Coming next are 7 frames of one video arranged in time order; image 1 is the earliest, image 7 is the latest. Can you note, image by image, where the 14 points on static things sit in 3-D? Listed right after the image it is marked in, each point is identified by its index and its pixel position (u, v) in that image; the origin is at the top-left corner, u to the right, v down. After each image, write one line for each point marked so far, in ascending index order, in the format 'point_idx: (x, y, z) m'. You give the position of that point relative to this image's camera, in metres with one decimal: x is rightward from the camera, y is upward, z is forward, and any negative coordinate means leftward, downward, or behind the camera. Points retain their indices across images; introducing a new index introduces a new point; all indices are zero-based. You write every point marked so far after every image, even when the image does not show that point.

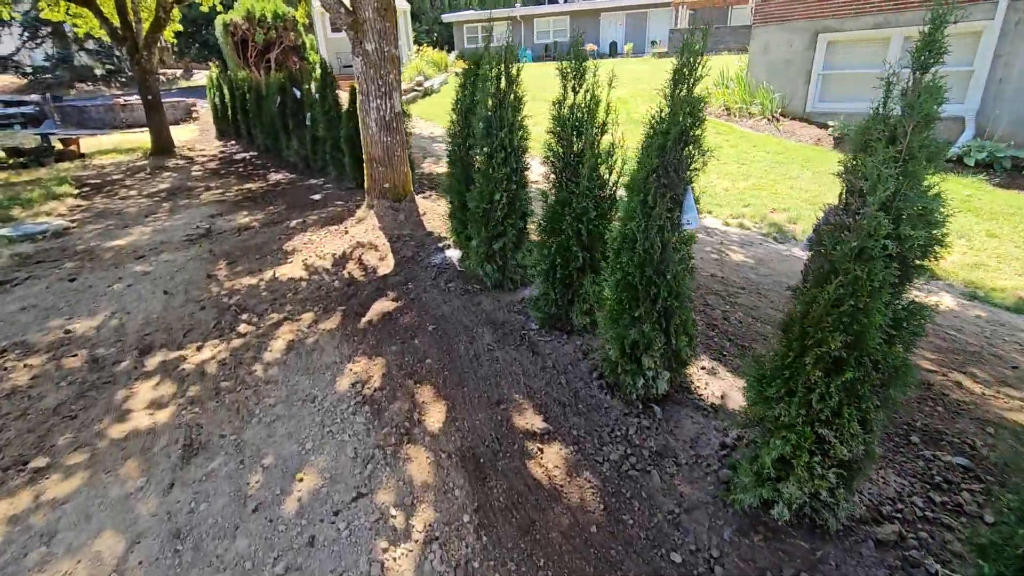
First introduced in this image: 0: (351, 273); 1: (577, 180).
0: (-1.3, +0.1, +4.3) m
1: (+0.4, +0.6, +2.9) m
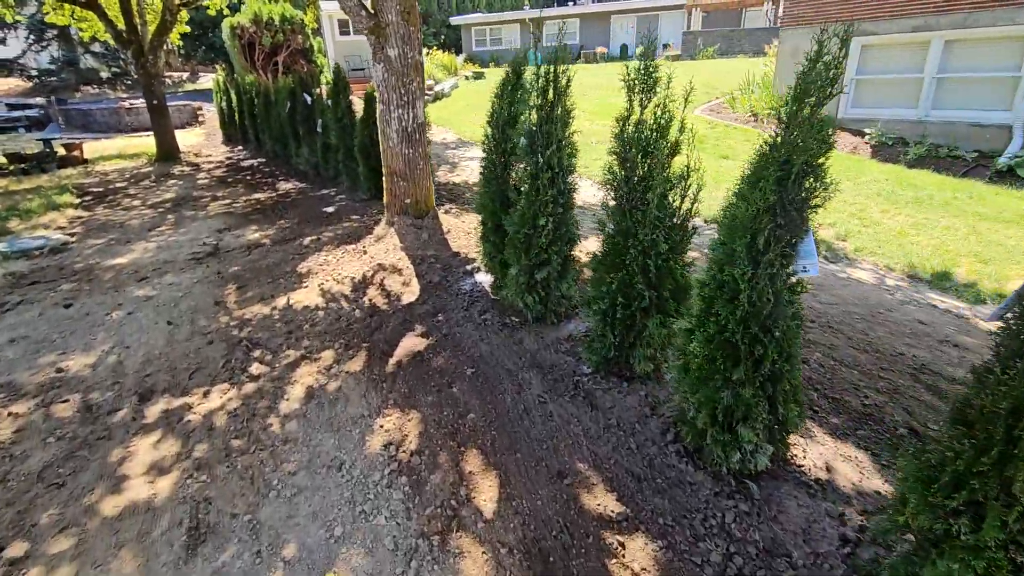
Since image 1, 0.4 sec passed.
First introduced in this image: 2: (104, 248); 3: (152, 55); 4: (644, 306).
0: (-1.1, -0.1, +3.9) m
1: (+0.7, +0.4, +2.5) m
2: (-4.6, +0.5, +5.8) m
3: (-8.0, +5.2, +11.4) m
4: (+0.7, -0.1, +2.6) m
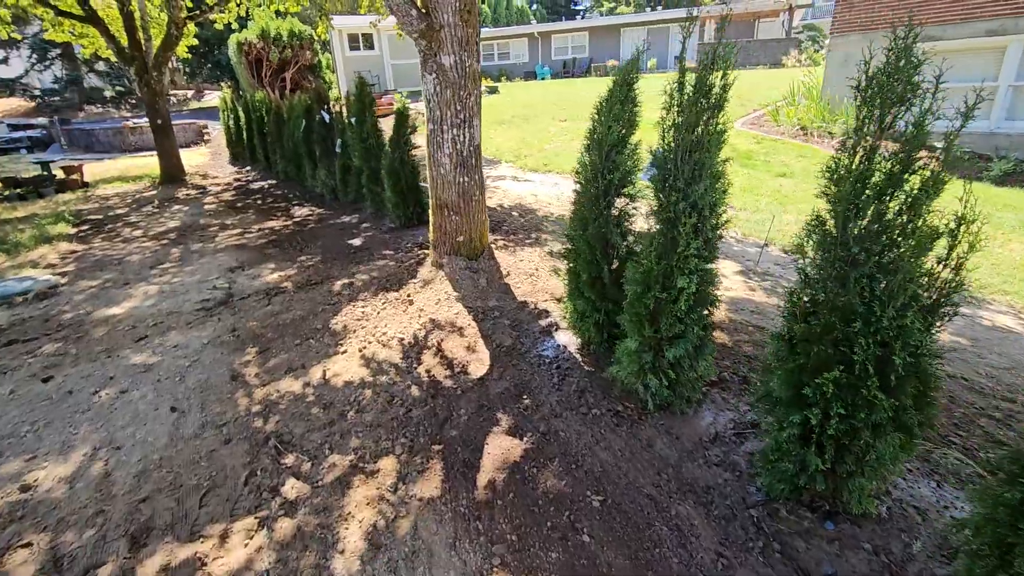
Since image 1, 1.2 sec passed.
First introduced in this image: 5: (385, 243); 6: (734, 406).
0: (-0.5, -0.5, +3.1) m
1: (+1.2, 0.0, +1.7) m
2: (-4.0, 0.0, +5.0) m
3: (-7.4, +4.5, +10.7) m
4: (+1.2, -0.5, +1.8) m
5: (-1.4, +0.5, +5.6) m
6: (+1.1, -0.6, +2.6) m
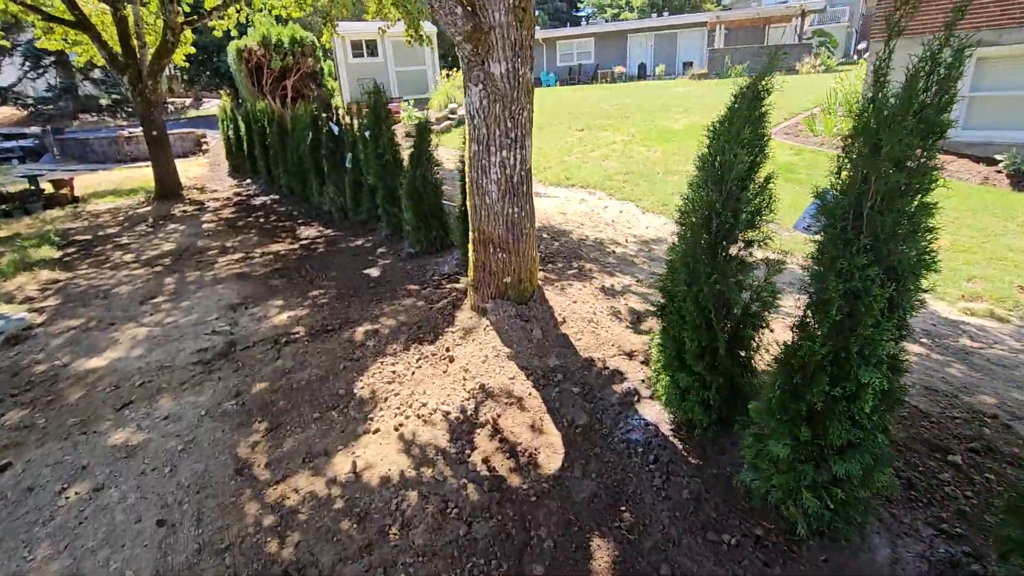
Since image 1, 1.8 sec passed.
0: (-0.1, -0.8, +2.4) m
1: (+1.6, -0.3, +1.0) m
2: (-3.7, -0.4, +4.3) m
3: (-7.1, +4.1, +10.1) m
4: (+1.6, -0.8, +1.1) m
5: (-1.0, +0.1, +5.0) m
6: (+1.5, -0.9, +1.9) m
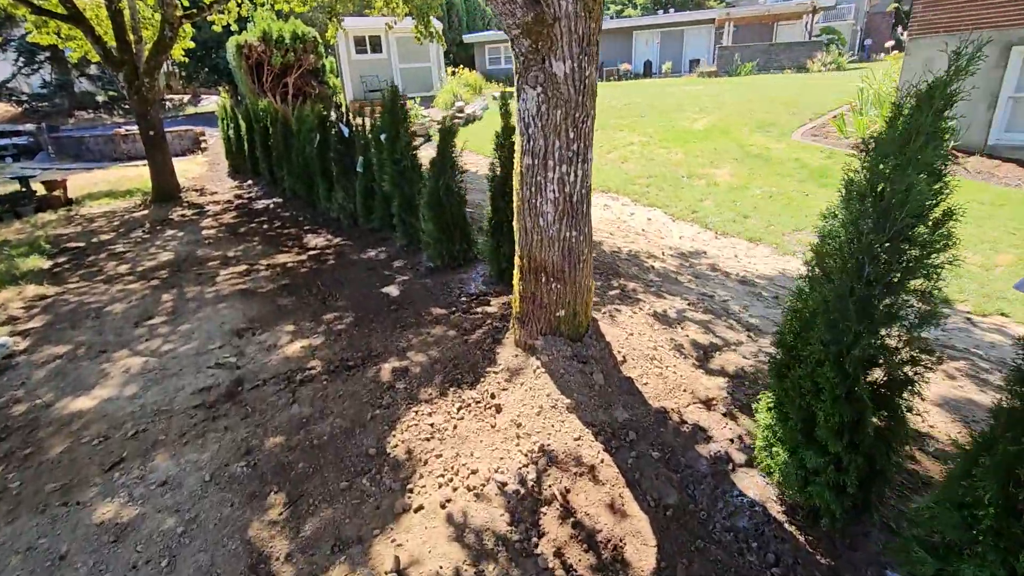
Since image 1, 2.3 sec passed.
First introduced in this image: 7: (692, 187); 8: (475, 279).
0: (+0.2, -1.0, +1.9) m
1: (+1.9, -0.5, +0.6) m
2: (-3.3, -0.6, +3.8) m
3: (-6.8, +3.9, +9.5) m
4: (+1.9, -1.0, +0.6) m
5: (-0.7, -0.1, +4.5) m
6: (+1.8, -1.1, +1.5) m
7: (+2.8, +1.6, +8.1) m
8: (-0.3, +0.1, +4.8) m
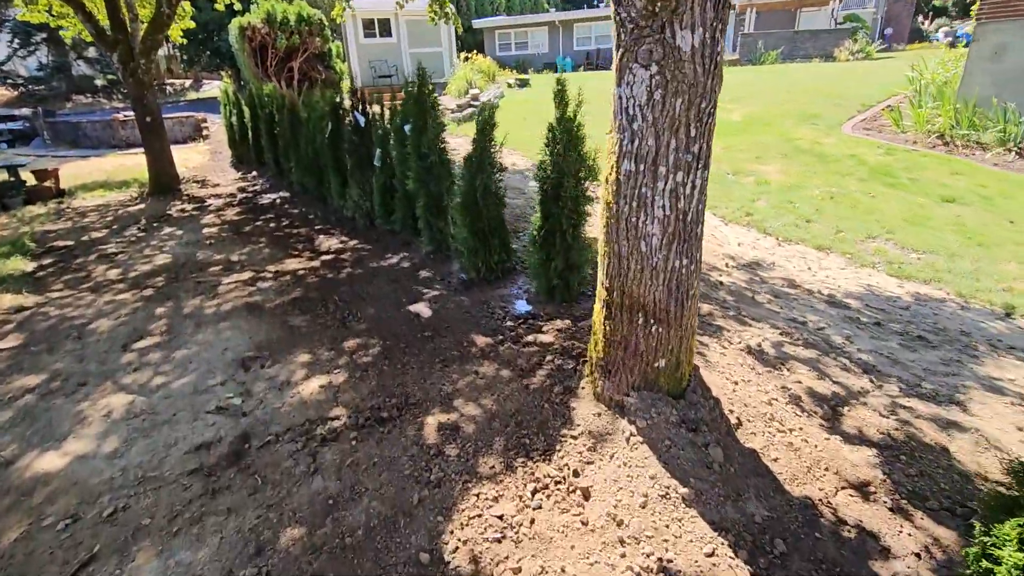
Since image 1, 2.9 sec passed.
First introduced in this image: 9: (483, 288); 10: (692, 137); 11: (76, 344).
0: (+0.6, -1.2, +1.3) m
1: (+2.3, -0.7, -0.1) m
2: (-3.0, -0.7, +3.2) m
3: (-6.3, +3.9, +8.8) m
4: (+2.3, -1.2, 0.0) m
5: (-0.3, -0.2, +3.8) m
6: (+2.2, -1.3, +0.8) m
7: (+3.3, +1.5, +7.4) m
8: (0.0, -0.1, +4.2) m
9: (-0.2, 0.0, +4.4) m
10: (+0.7, +0.6, +1.9) m
11: (-3.4, -0.4, +4.0) m
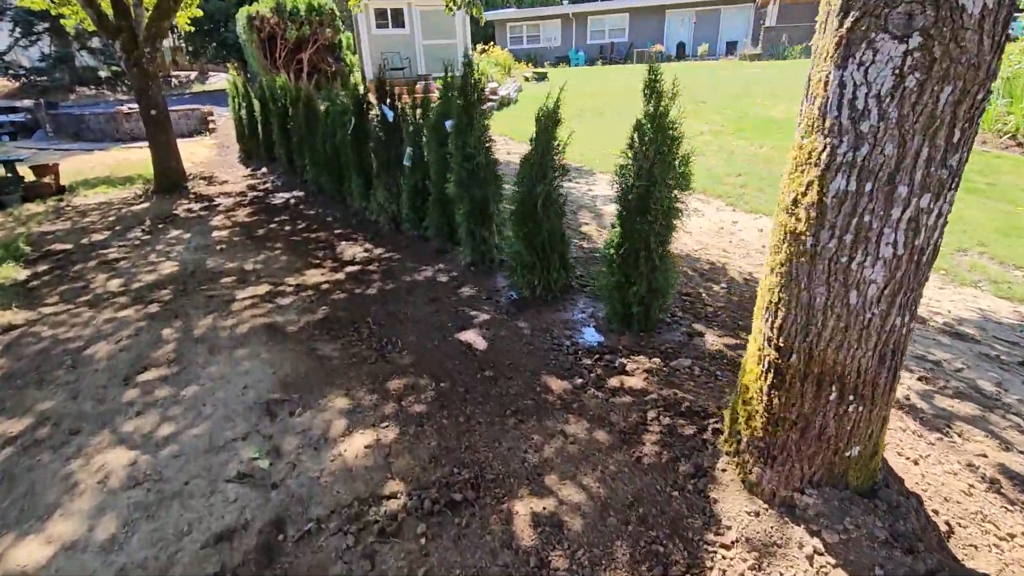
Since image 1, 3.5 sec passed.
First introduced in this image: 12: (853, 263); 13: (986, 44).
0: (+1.0, -1.4, +0.7) m
1: (+2.7, -1.0, -0.7) m
2: (-2.5, -0.9, +2.6) m
3: (-5.8, +3.9, +8.2) m
4: (+2.7, -1.4, -0.6) m
5: (+0.1, -0.4, +3.2) m
6: (+2.6, -1.6, +0.2) m
7: (+3.7, +1.3, +6.8) m
8: (+0.5, -0.2, +3.6) m
9: (+0.2, -0.2, +3.8) m
10: (+1.1, +0.4, +1.3) m
11: (-2.9, -0.6, +3.4) m
12: (+1.0, +0.1, +1.5) m
13: (+1.1, +0.6, +1.2) m
